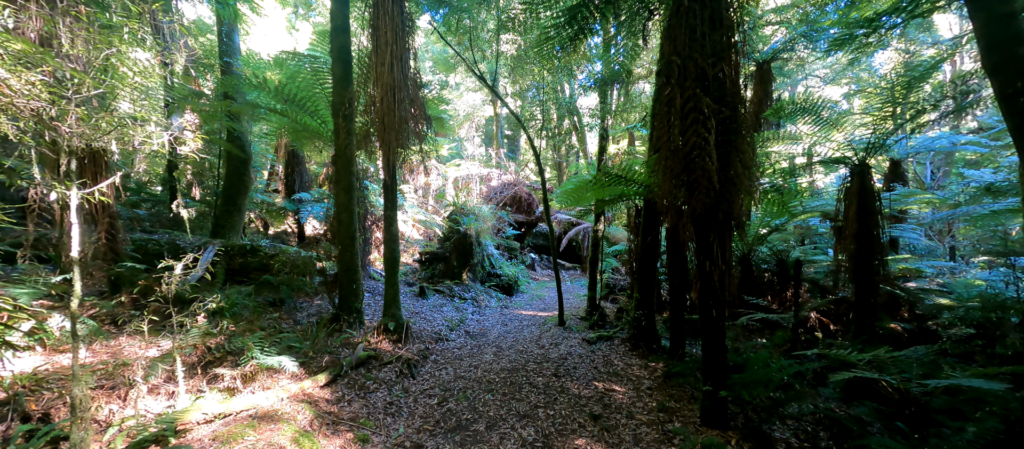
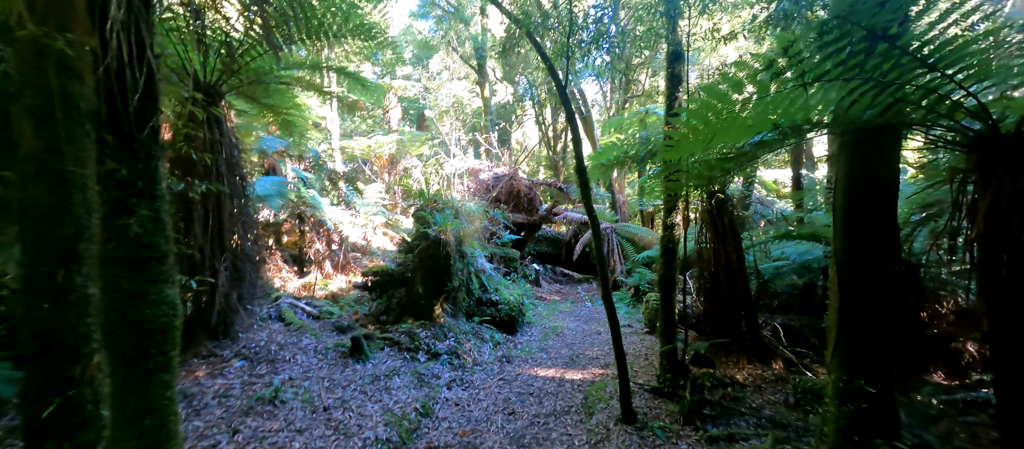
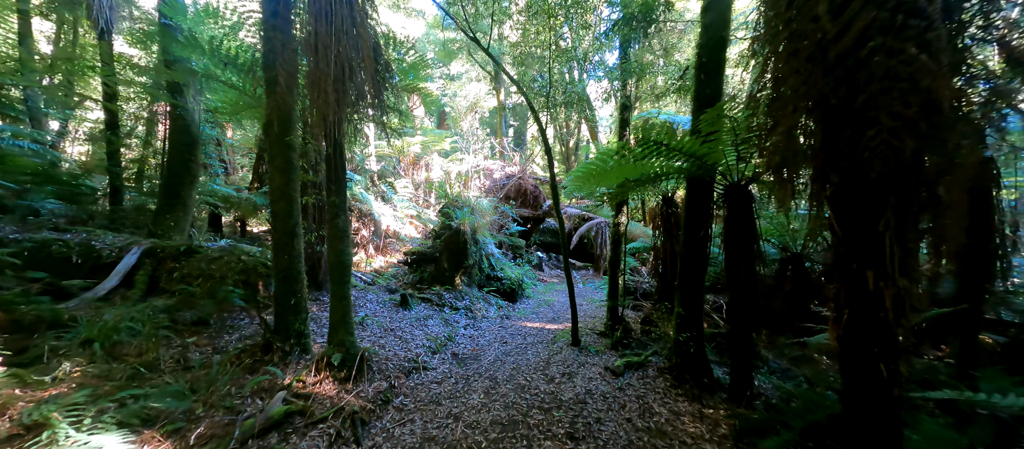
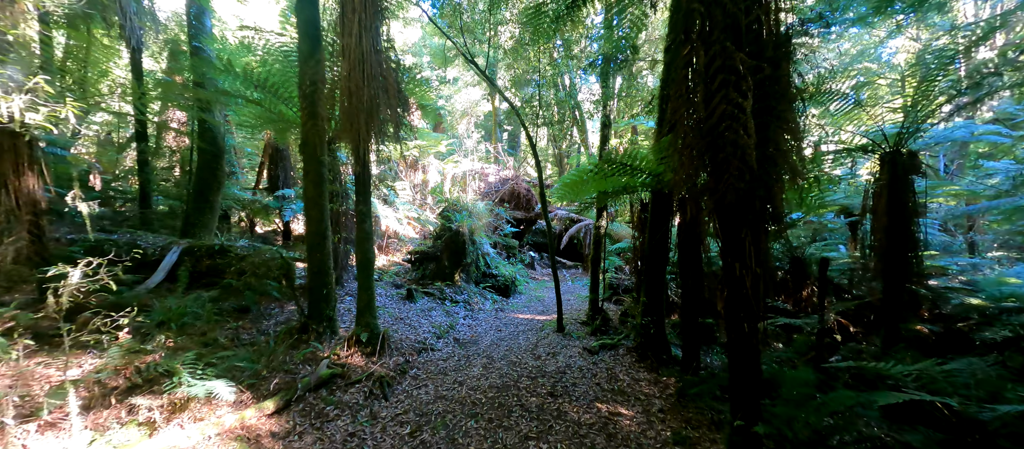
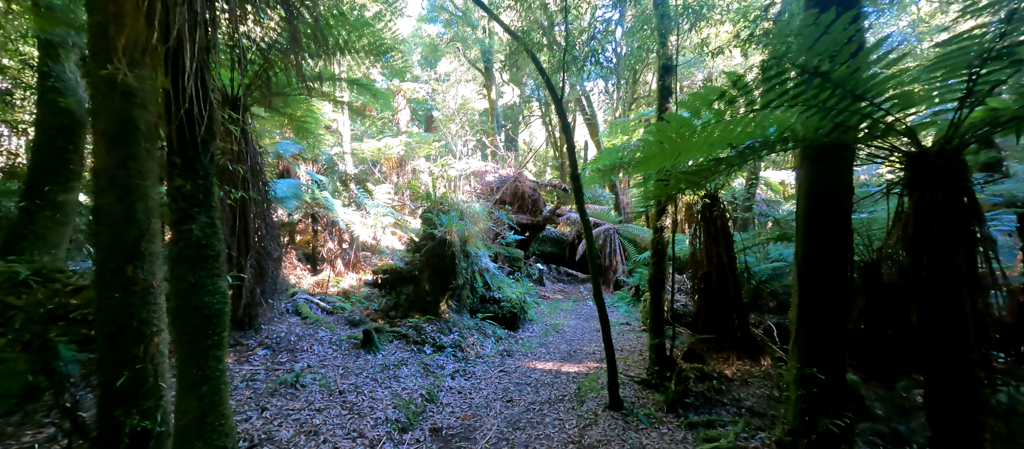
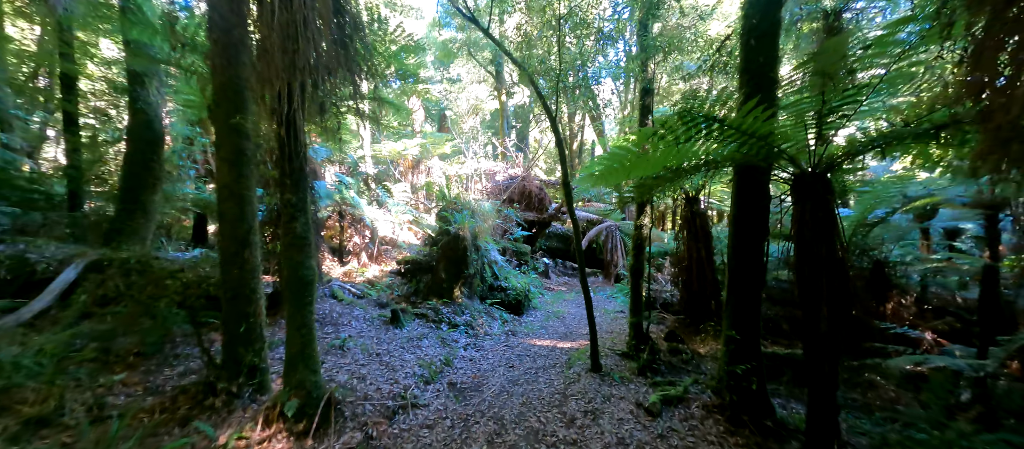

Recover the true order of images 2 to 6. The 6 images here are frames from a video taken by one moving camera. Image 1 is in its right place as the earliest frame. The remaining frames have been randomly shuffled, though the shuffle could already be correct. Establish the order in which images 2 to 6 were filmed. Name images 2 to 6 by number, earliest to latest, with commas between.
4, 3, 6, 5, 2
